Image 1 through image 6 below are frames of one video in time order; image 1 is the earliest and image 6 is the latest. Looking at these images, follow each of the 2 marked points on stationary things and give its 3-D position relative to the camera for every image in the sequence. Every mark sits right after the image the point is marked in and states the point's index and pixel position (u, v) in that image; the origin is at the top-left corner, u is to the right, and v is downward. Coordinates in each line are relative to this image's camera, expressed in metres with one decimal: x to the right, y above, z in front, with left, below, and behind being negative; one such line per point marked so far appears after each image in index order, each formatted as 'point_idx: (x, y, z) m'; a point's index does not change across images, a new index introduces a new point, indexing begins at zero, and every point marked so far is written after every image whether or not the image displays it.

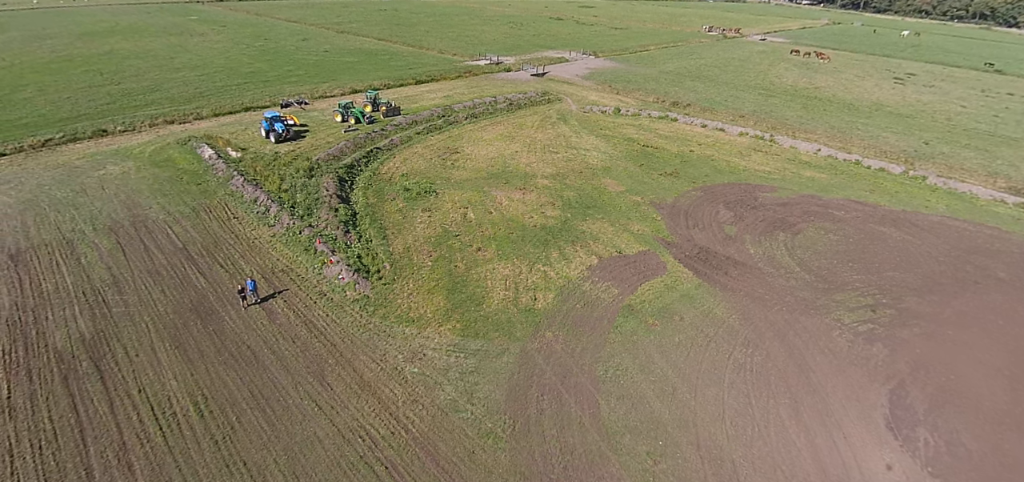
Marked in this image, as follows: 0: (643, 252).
0: (+5.3, -0.4, +19.0) m
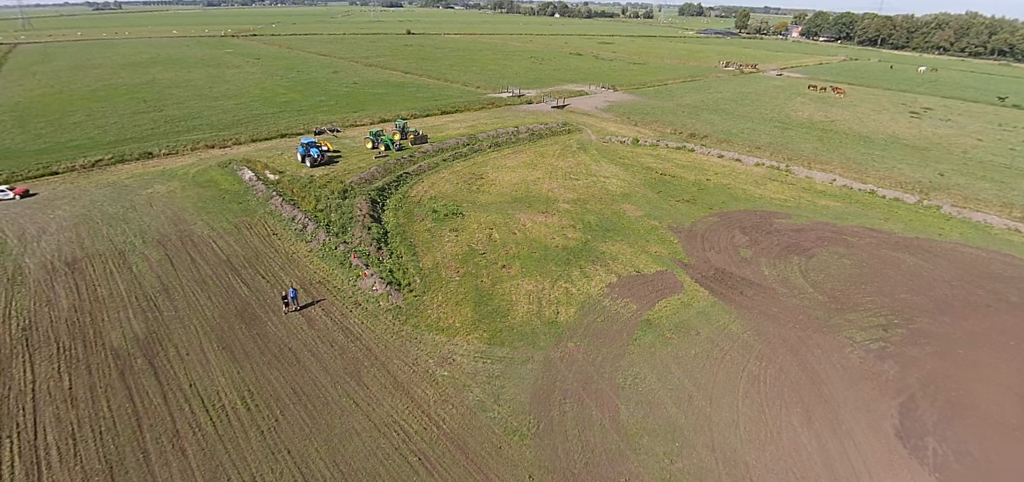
0: (+6.4, -1.4, +19.9) m
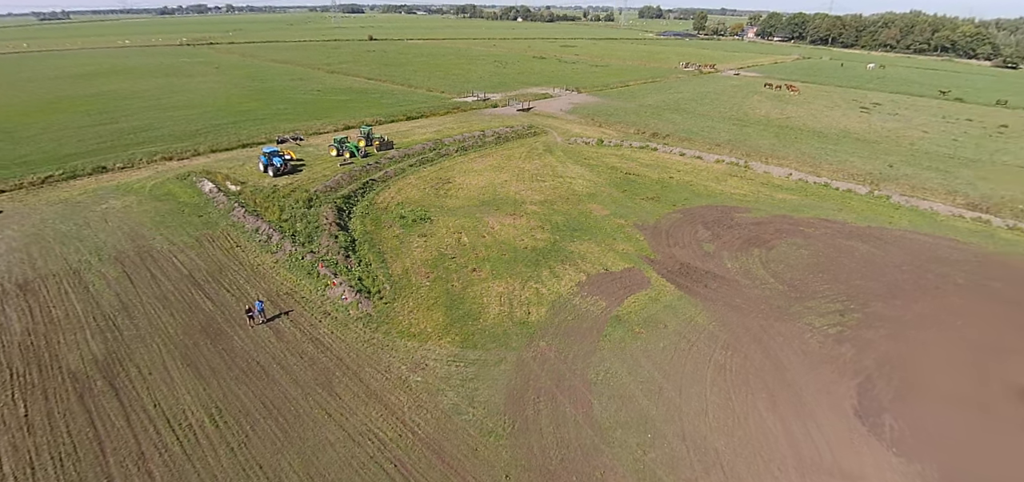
0: (+5.2, -1.3, +20.3) m
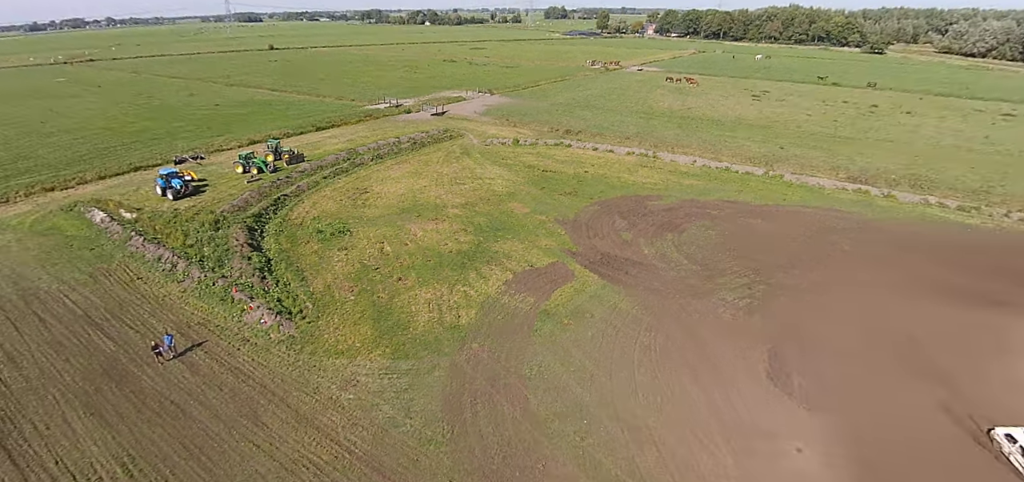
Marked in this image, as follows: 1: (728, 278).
0: (+2.1, -1.0, +20.8) m
1: (+9.5, -1.6, +18.9) m
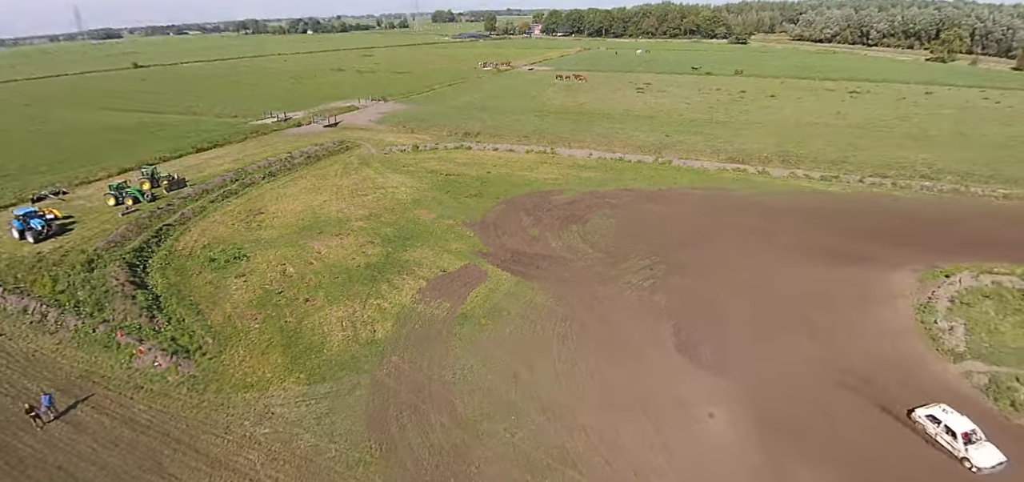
0: (-1.6, -1.1, +21.0) m
1: (+5.9, -0.9, +20.3) m
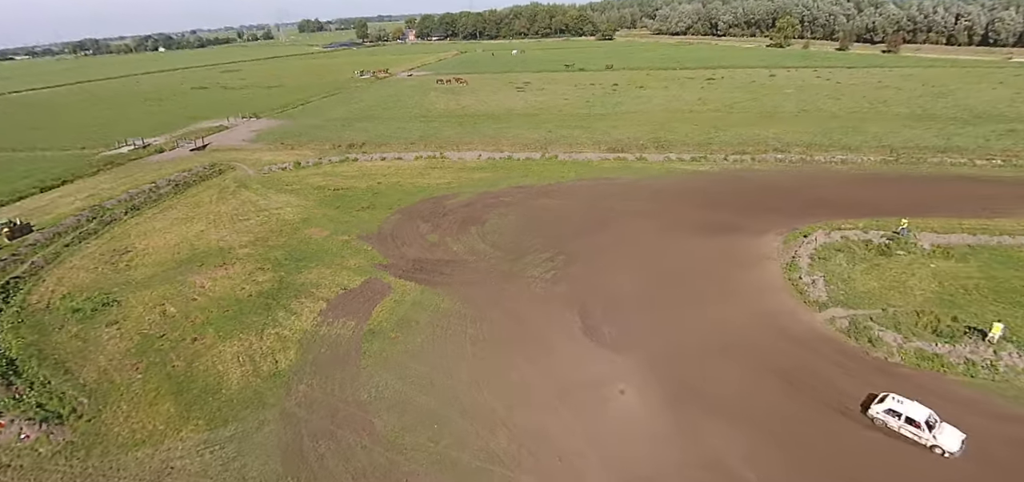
0: (-5.5, -1.6, +20.6) m
1: (+2.0, -0.5, +21.0) m
